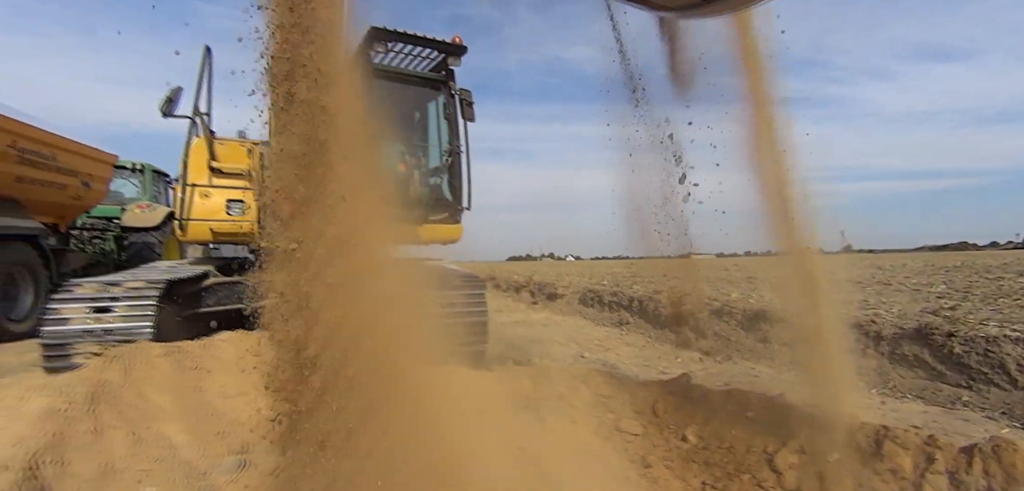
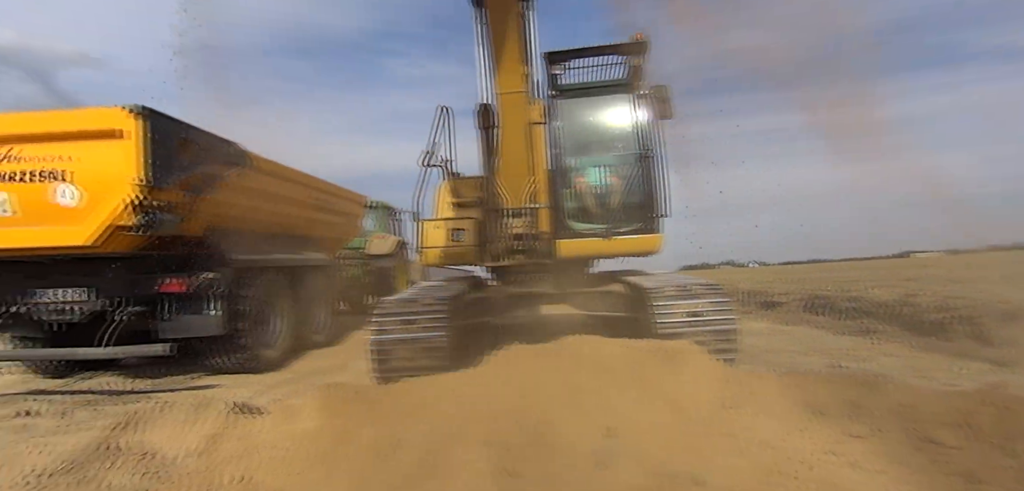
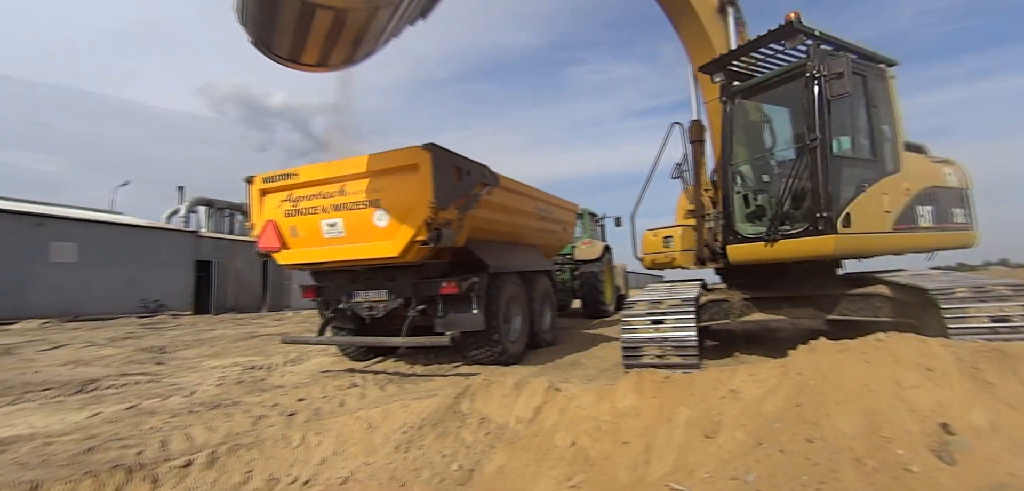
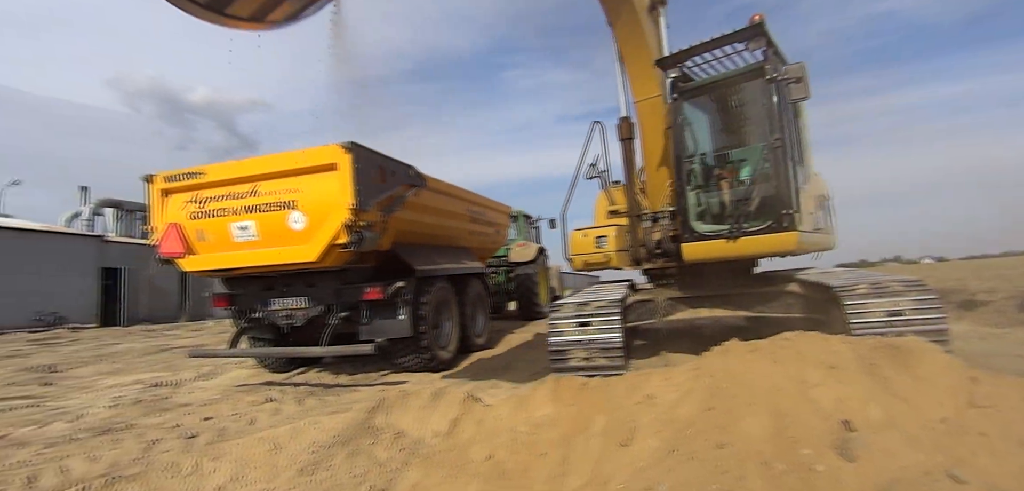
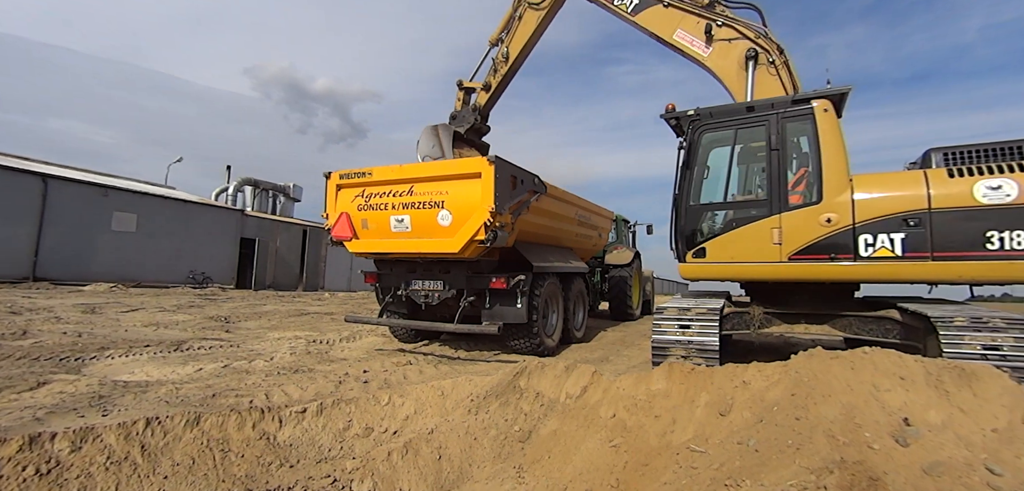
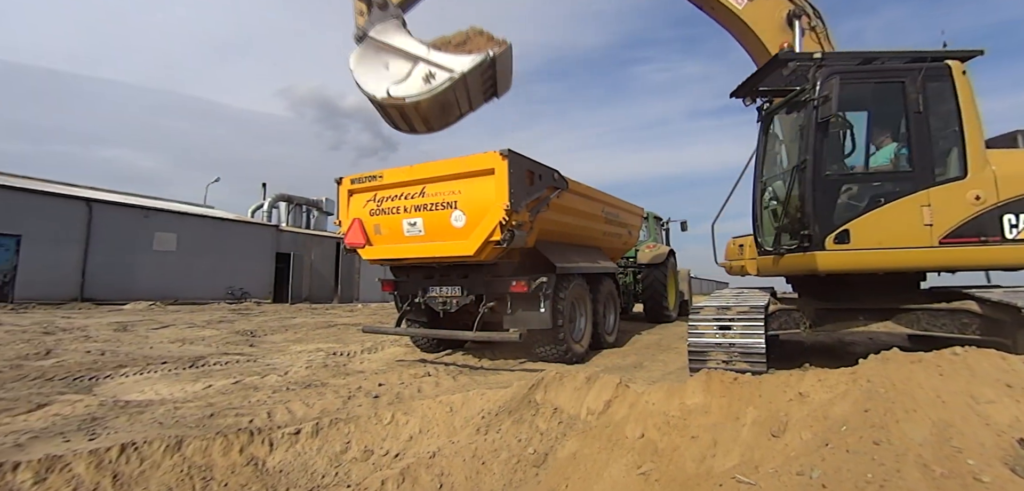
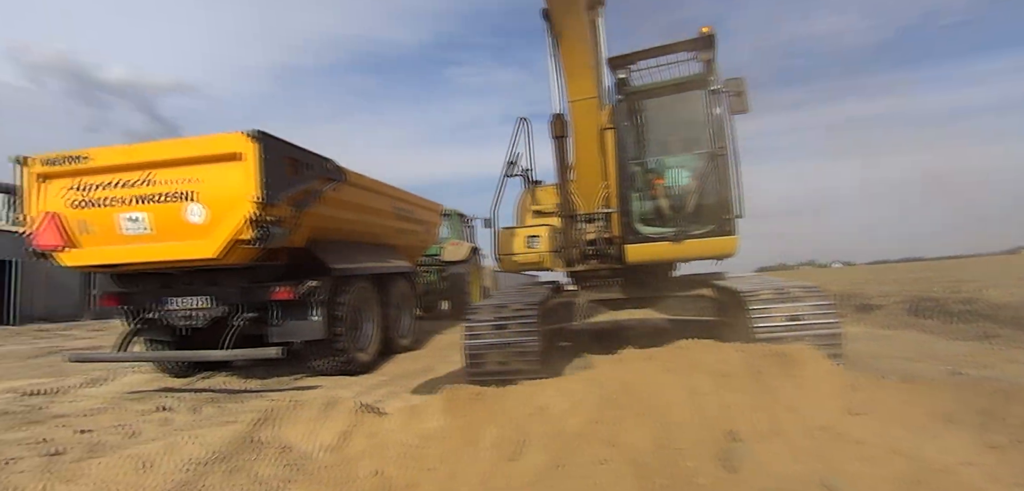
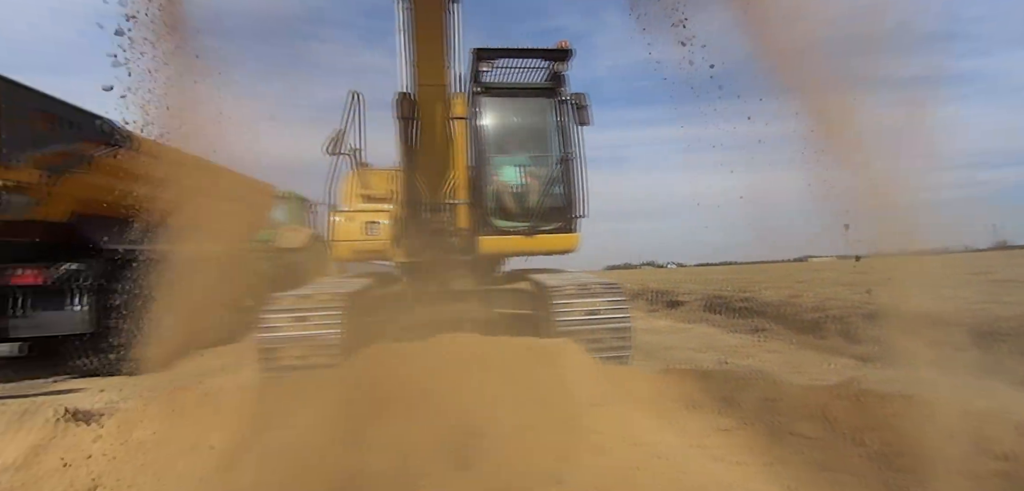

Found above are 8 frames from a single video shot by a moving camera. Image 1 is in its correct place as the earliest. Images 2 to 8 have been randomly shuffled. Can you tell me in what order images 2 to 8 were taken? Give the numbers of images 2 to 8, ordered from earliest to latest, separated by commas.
8, 2, 7, 4, 3, 6, 5
